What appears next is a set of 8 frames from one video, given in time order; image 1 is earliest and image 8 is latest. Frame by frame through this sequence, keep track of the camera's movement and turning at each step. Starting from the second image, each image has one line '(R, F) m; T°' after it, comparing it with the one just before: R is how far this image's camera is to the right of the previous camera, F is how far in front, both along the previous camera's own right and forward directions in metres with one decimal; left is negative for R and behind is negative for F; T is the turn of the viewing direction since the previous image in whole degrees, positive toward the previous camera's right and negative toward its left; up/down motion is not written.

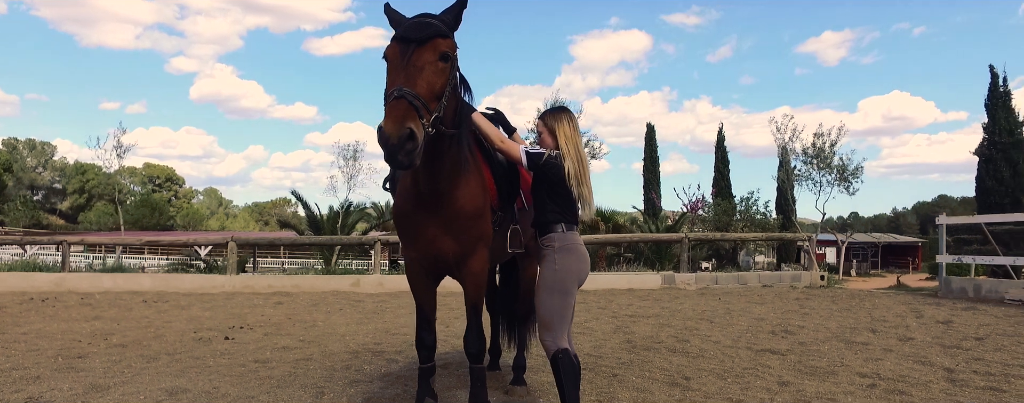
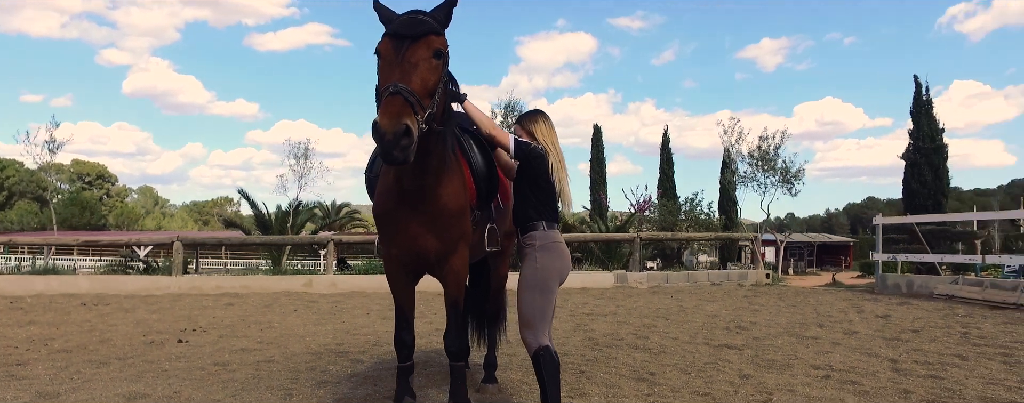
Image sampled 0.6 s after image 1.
(-0.2, 0.0) m; +5°
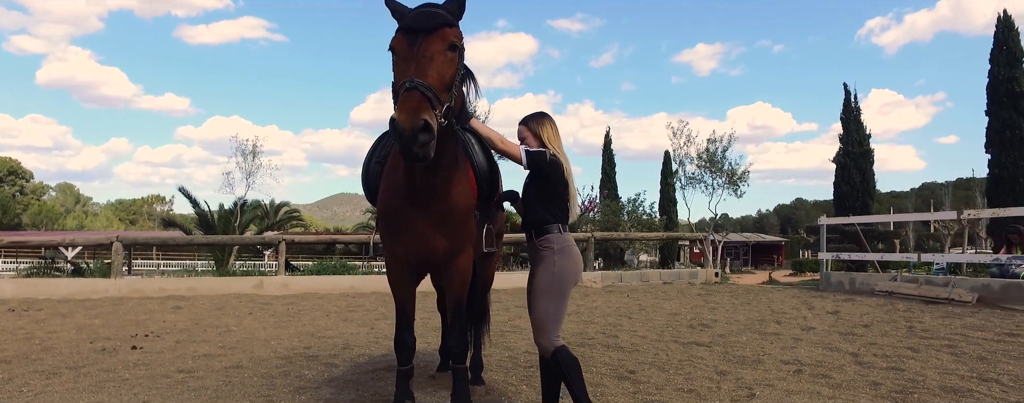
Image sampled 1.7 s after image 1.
(-0.3, 0.0) m; +6°
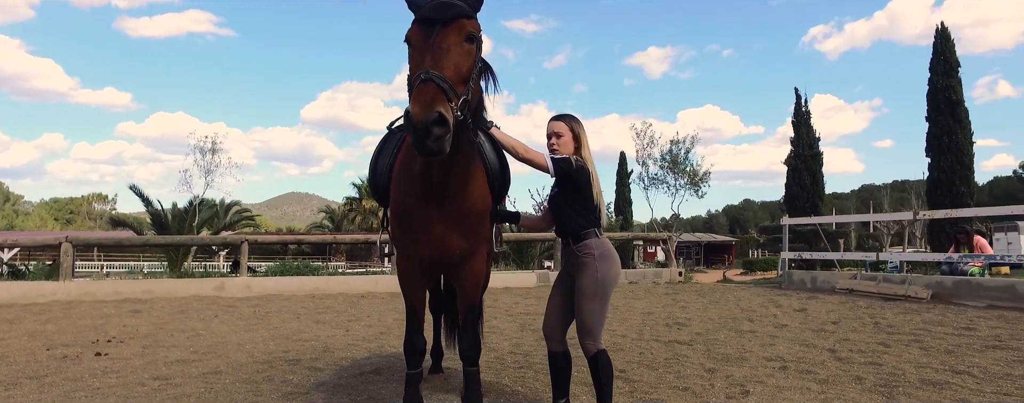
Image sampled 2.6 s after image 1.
(-0.3, +0.1) m; +4°
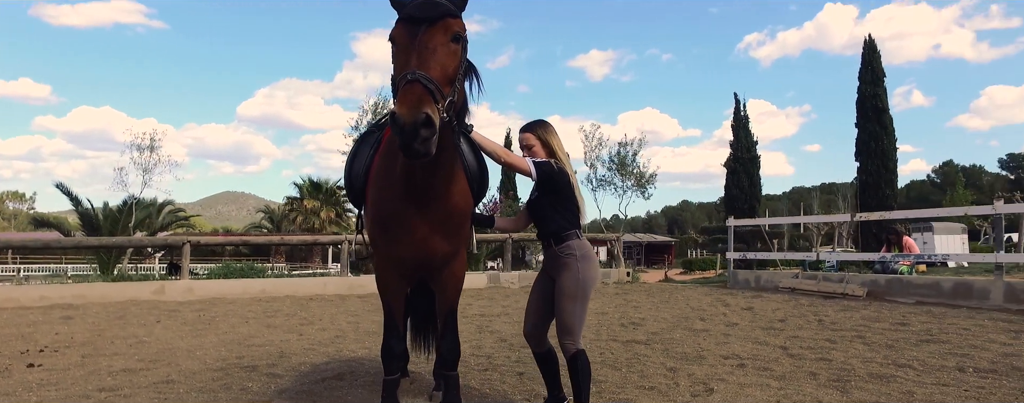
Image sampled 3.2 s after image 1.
(-0.2, 0.0) m; +5°
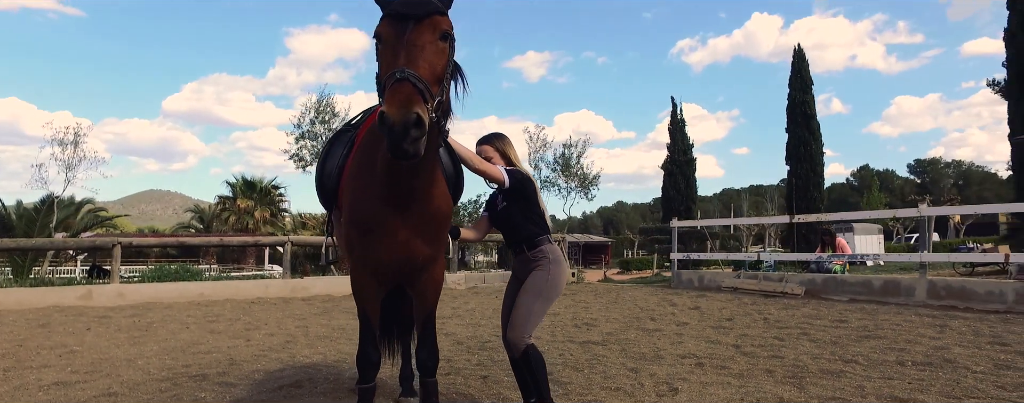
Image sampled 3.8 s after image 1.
(-0.2, +0.1) m; +6°
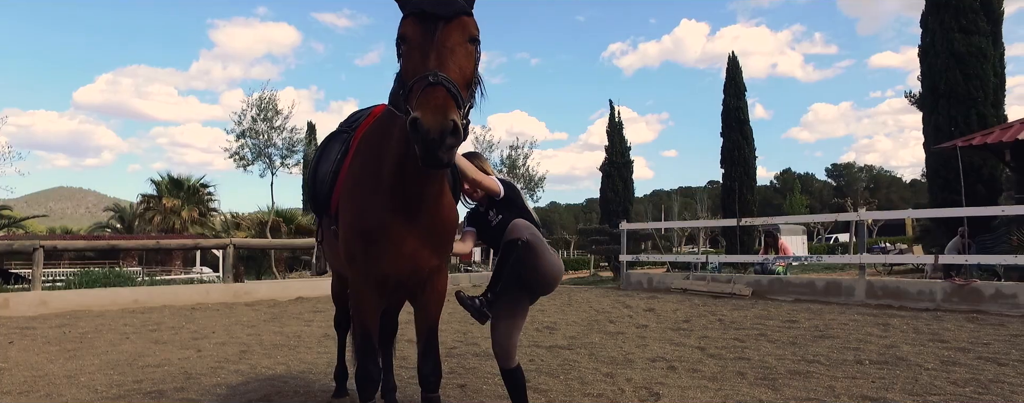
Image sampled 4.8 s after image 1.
(-0.3, +0.1) m; +6°
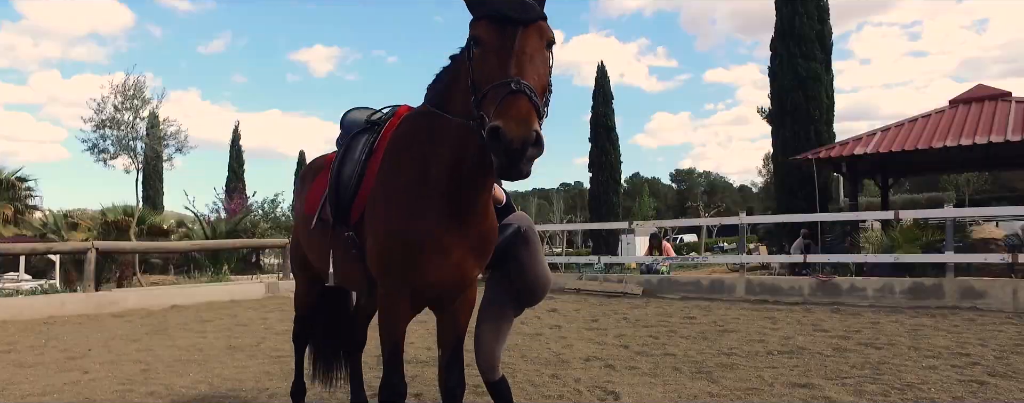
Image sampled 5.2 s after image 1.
(-0.7, +0.2) m; +13°
